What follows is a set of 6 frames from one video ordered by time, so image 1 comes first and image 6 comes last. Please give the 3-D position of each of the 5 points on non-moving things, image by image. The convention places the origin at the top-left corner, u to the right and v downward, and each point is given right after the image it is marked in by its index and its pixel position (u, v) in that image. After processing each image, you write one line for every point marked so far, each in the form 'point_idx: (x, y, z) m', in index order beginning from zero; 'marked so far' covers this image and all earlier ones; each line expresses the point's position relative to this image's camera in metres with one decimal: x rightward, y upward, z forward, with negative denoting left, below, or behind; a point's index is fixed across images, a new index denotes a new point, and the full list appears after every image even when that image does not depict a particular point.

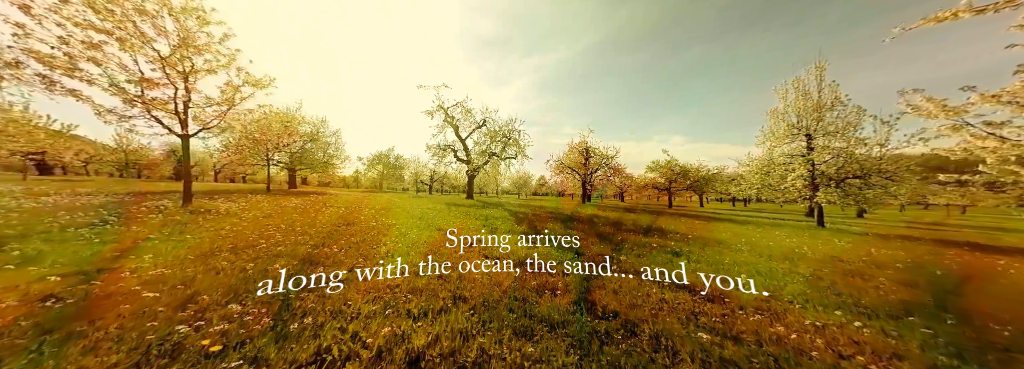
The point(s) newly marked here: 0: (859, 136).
0: (+17.5, +2.5, +12.3) m
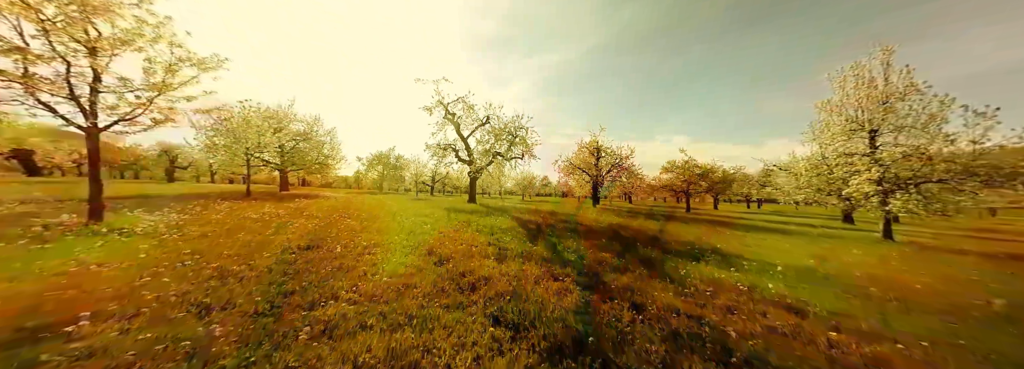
0: (+17.9, +2.2, +10.1) m
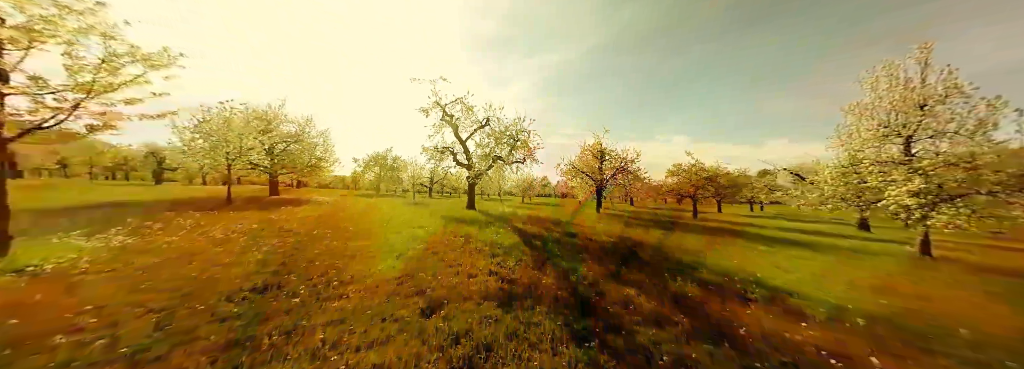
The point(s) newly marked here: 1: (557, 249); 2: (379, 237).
0: (+18.0, +1.8, +9.1) m
1: (+1.7, -2.3, +9.0) m
2: (-5.3, -2.1, +9.8) m
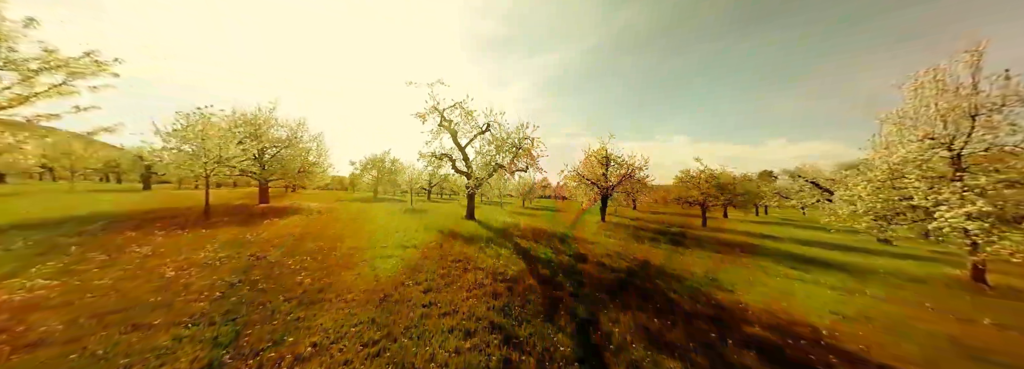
0: (+18.1, +1.0, +8.0) m
1: (+1.8, -3.1, +7.9) m
2: (-5.2, -2.8, +8.7) m
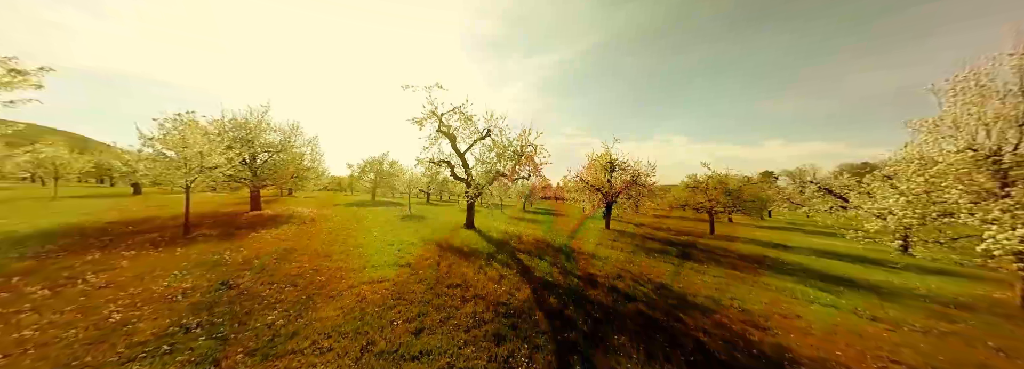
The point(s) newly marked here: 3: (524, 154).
0: (+18.2, +0.4, +7.1) m
1: (+1.9, -3.6, +7.0) m
2: (-5.1, -3.4, +7.8) m
3: (+0.9, +2.4, +18.3) m
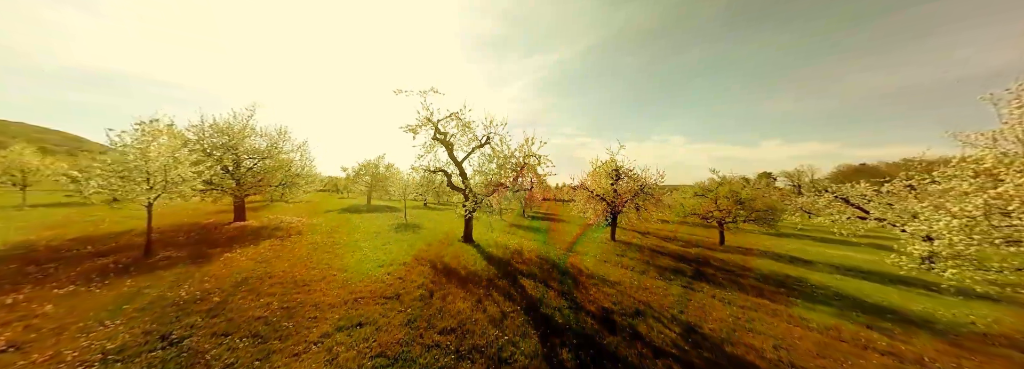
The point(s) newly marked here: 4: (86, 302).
0: (+18.4, -0.4, +5.8) m
1: (+2.0, -4.4, +5.7) m
2: (-5.0, -4.2, +6.4) m
3: (+1.0, +1.6, +17.0) m
4: (-12.6, -3.5, +7.3) m
